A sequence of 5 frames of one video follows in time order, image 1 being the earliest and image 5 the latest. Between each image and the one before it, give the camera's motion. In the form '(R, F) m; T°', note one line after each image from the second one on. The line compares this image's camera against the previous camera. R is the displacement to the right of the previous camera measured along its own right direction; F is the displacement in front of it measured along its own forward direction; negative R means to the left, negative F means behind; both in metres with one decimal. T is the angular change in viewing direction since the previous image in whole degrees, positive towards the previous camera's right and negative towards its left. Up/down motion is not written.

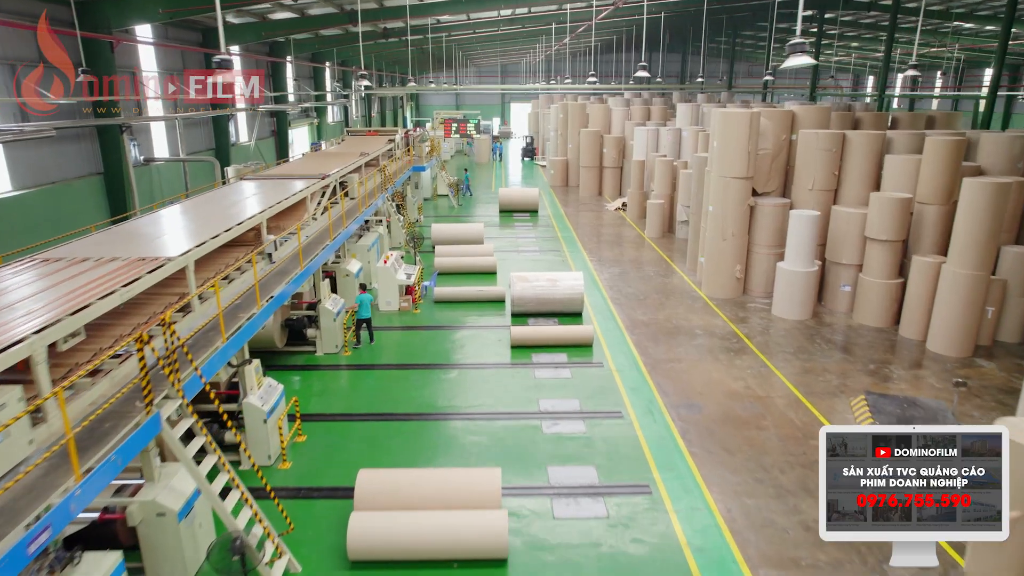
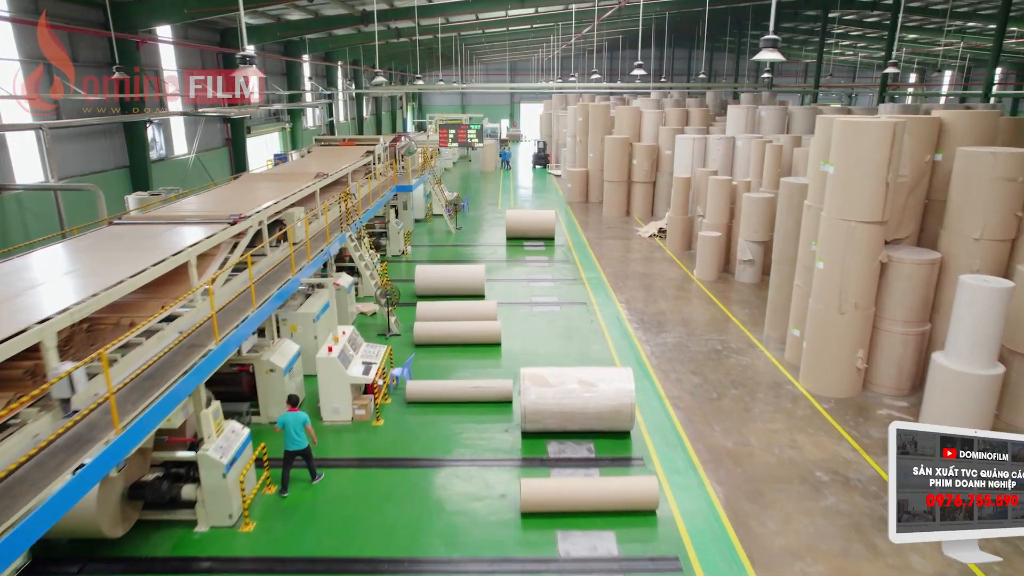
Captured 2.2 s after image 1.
(0.0, +4.6) m; -1°
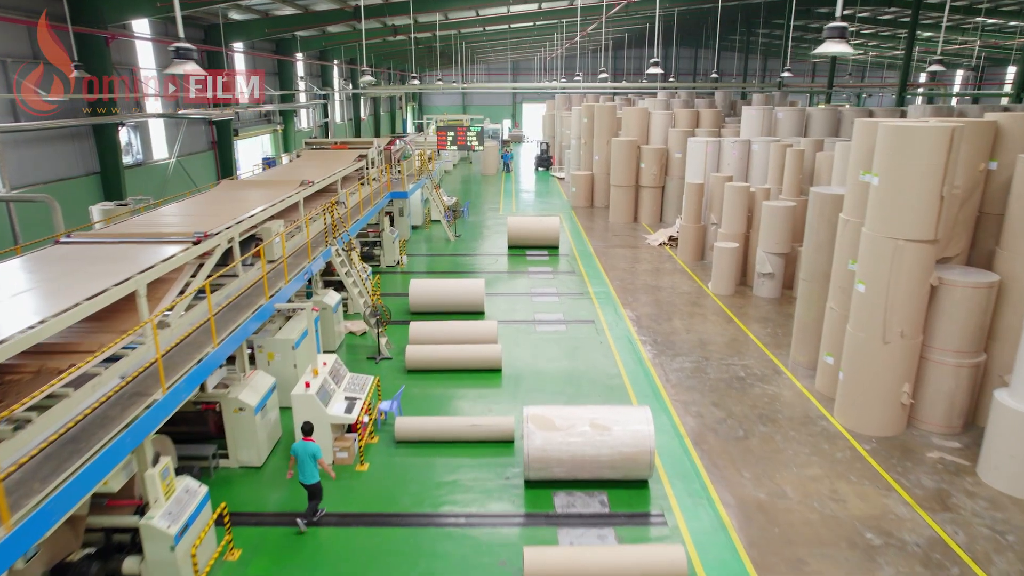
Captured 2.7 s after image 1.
(0.0, +1.1) m; 0°
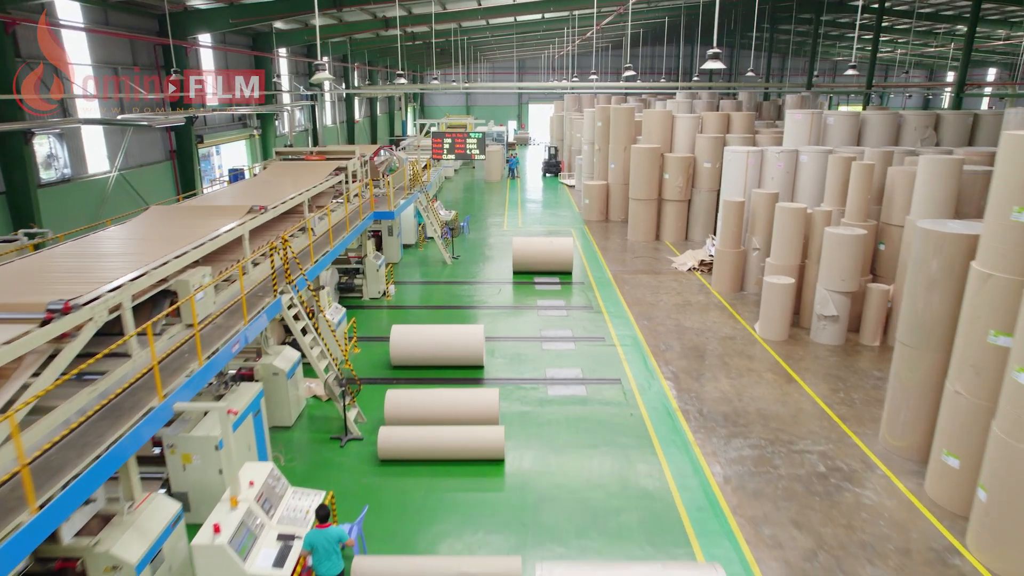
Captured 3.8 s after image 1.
(0.0, +2.6) m; 0°
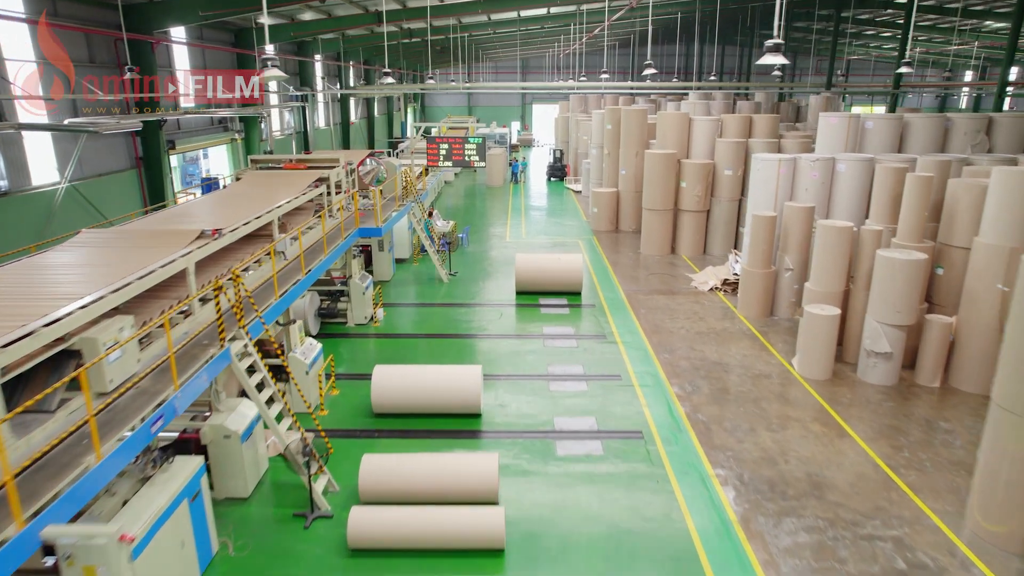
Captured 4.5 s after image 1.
(0.0, +1.6) m; 0°
